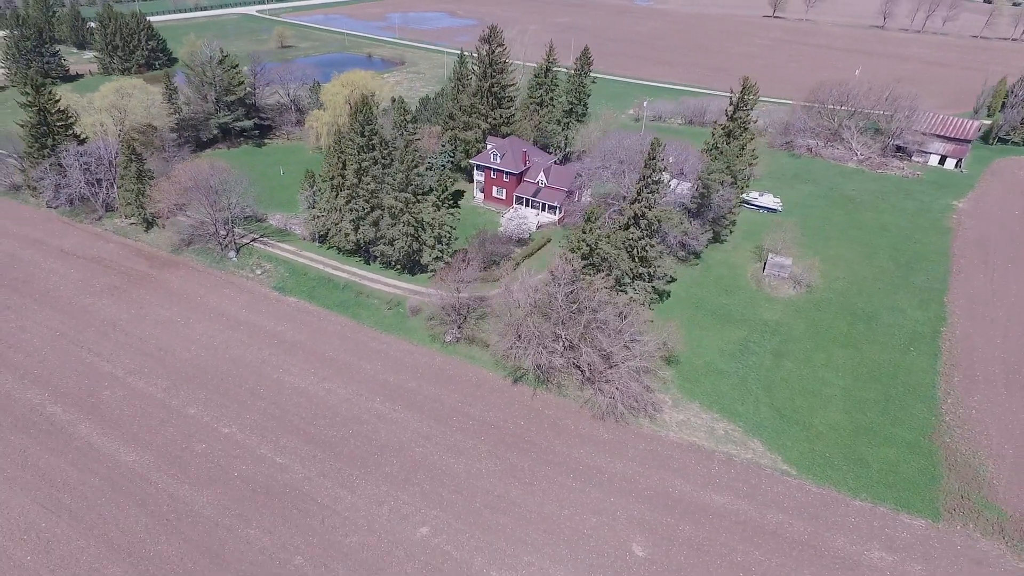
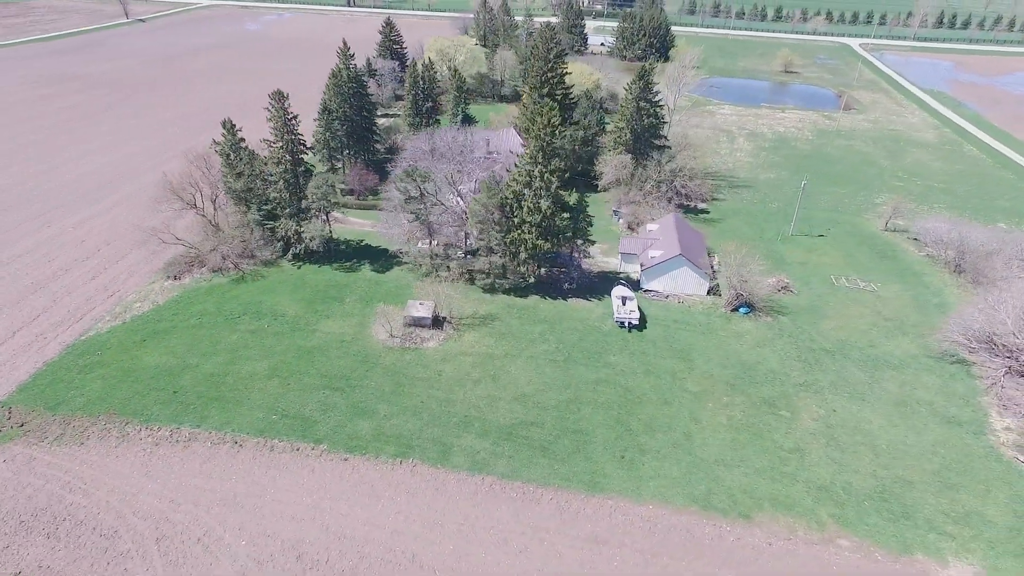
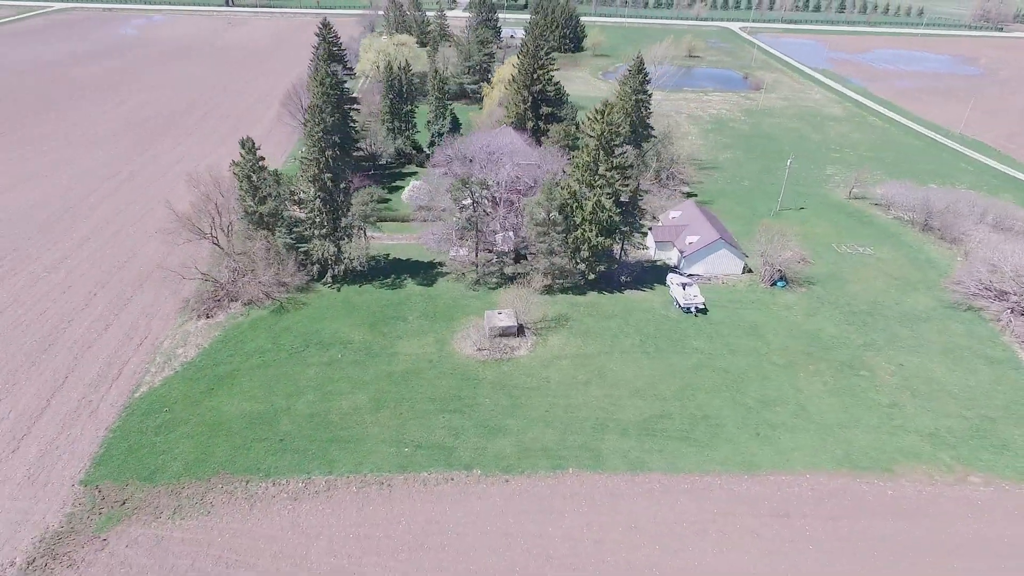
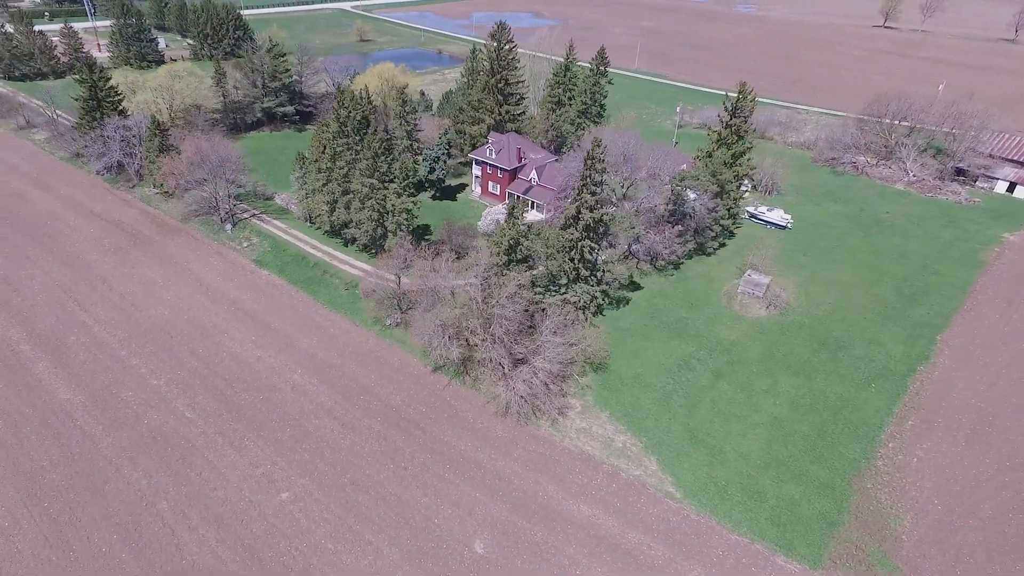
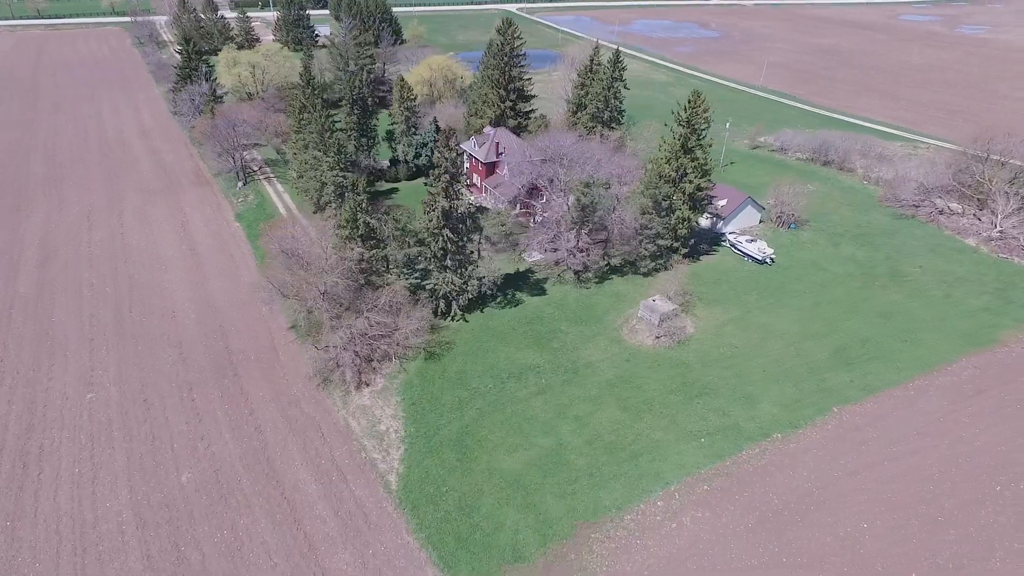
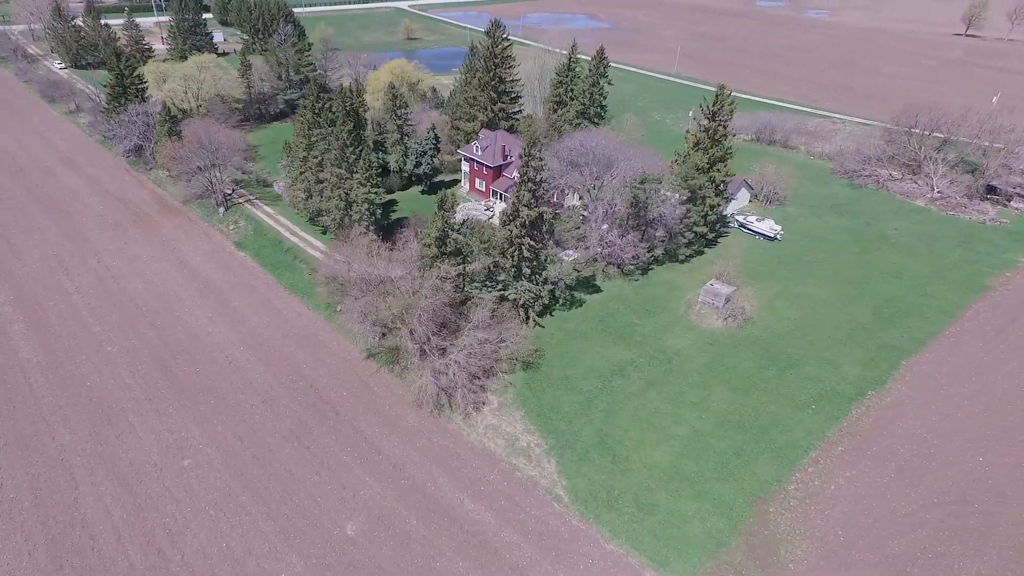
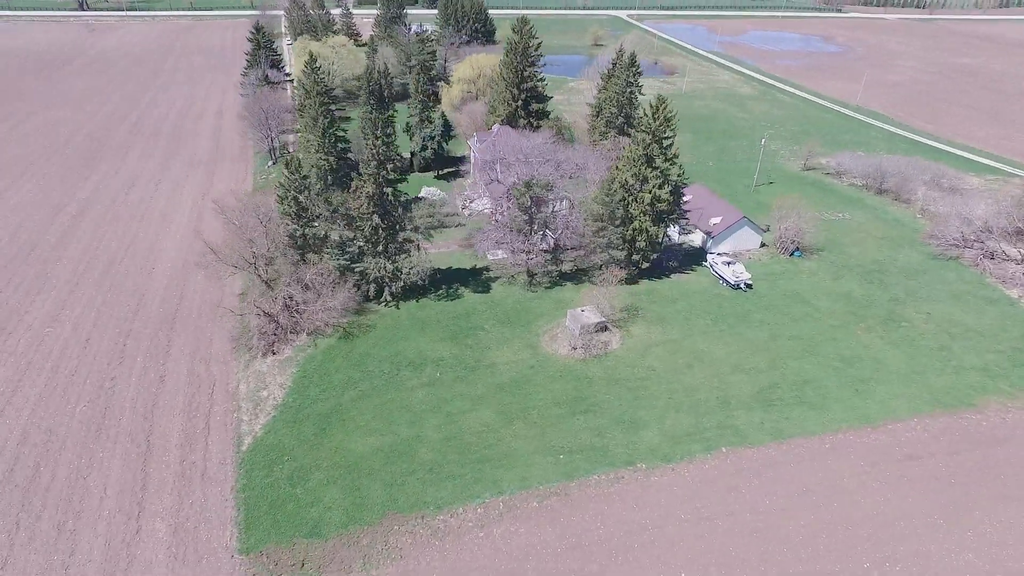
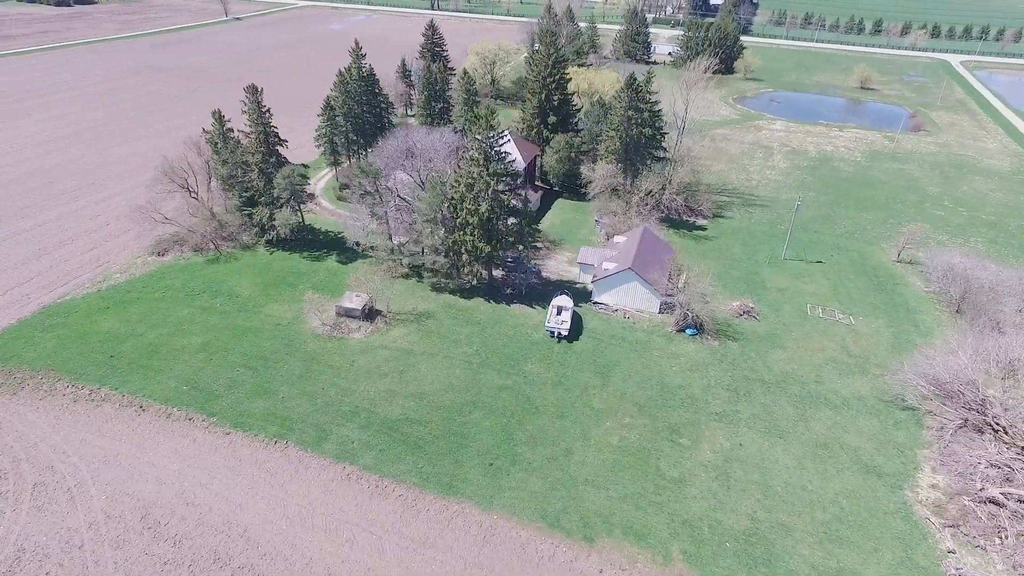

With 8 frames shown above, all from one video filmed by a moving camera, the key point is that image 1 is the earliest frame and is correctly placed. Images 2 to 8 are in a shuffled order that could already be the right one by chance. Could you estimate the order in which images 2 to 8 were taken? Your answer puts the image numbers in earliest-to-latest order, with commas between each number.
4, 6, 5, 7, 3, 2, 8
